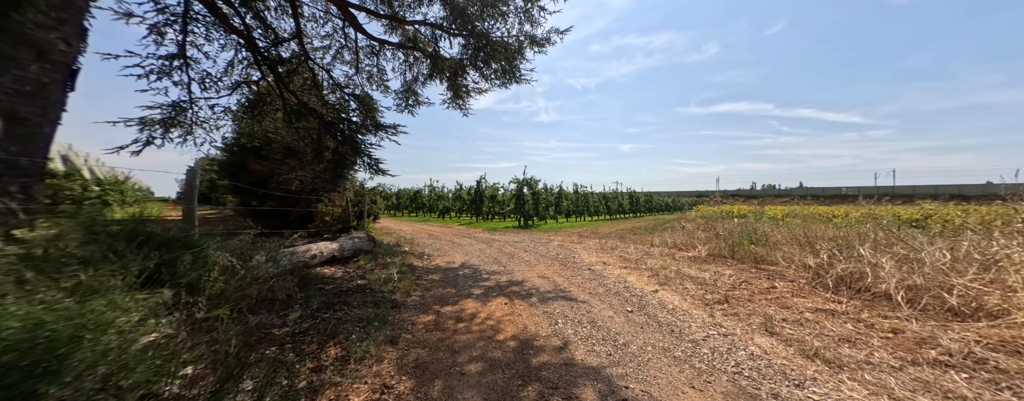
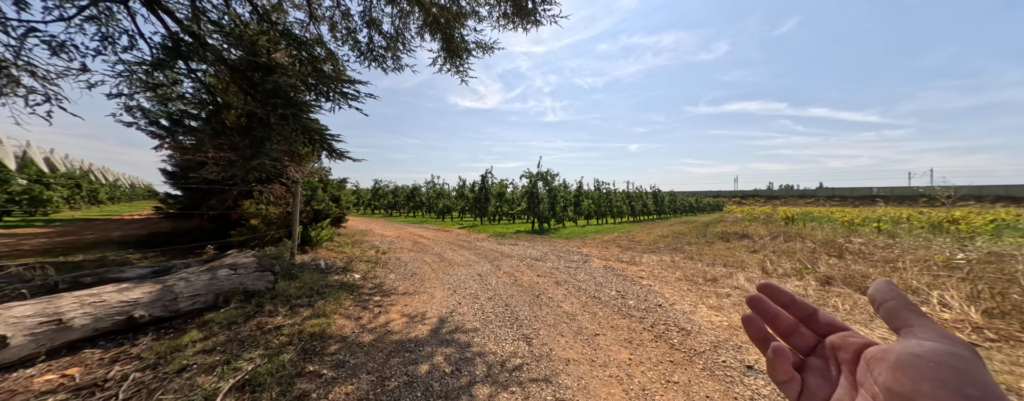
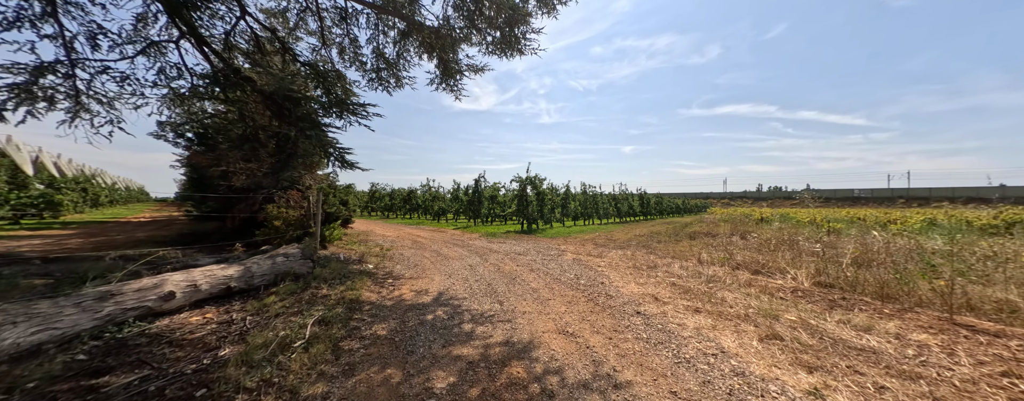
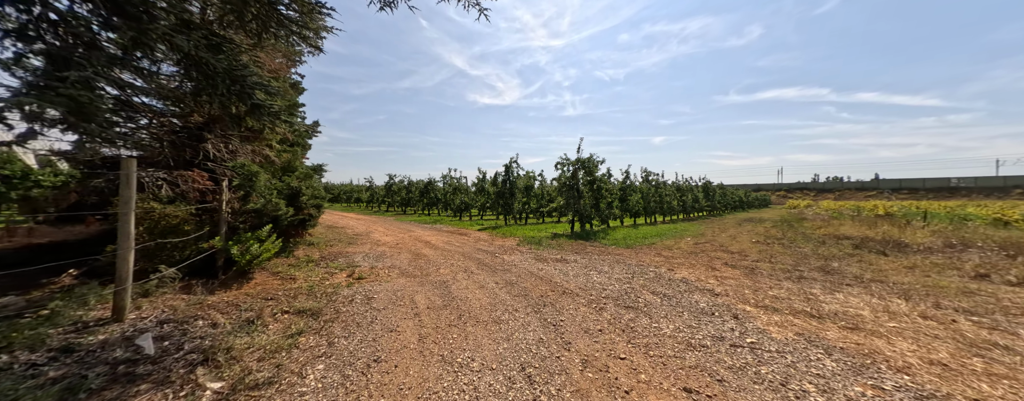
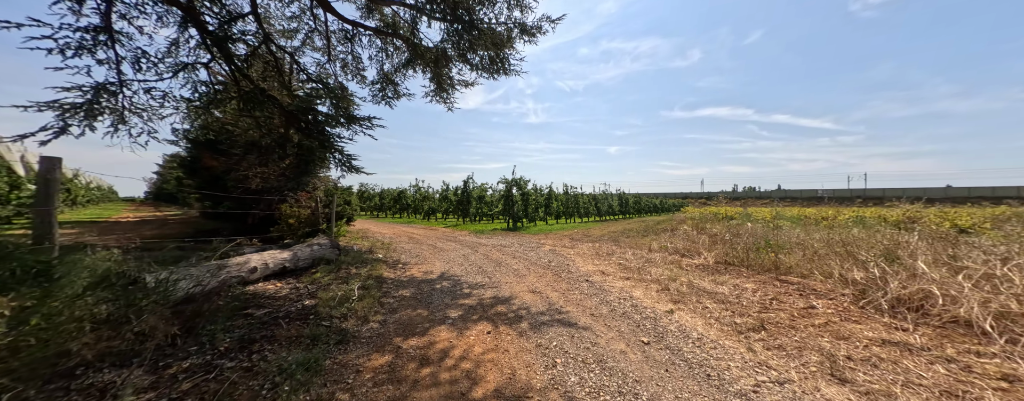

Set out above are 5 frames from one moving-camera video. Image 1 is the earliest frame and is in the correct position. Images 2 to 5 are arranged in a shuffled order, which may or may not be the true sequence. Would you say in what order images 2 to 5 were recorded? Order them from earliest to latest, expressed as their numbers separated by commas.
5, 3, 2, 4
